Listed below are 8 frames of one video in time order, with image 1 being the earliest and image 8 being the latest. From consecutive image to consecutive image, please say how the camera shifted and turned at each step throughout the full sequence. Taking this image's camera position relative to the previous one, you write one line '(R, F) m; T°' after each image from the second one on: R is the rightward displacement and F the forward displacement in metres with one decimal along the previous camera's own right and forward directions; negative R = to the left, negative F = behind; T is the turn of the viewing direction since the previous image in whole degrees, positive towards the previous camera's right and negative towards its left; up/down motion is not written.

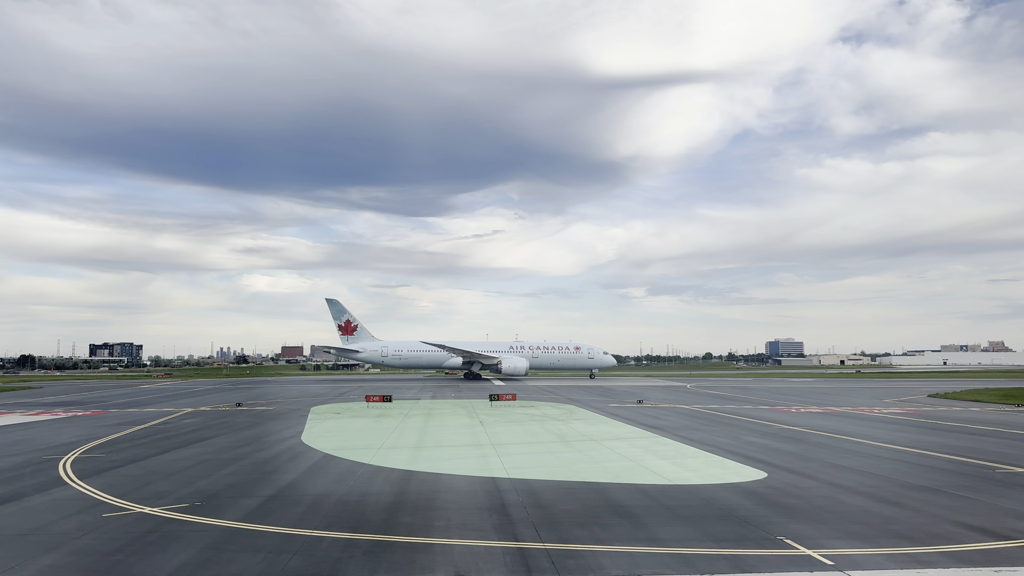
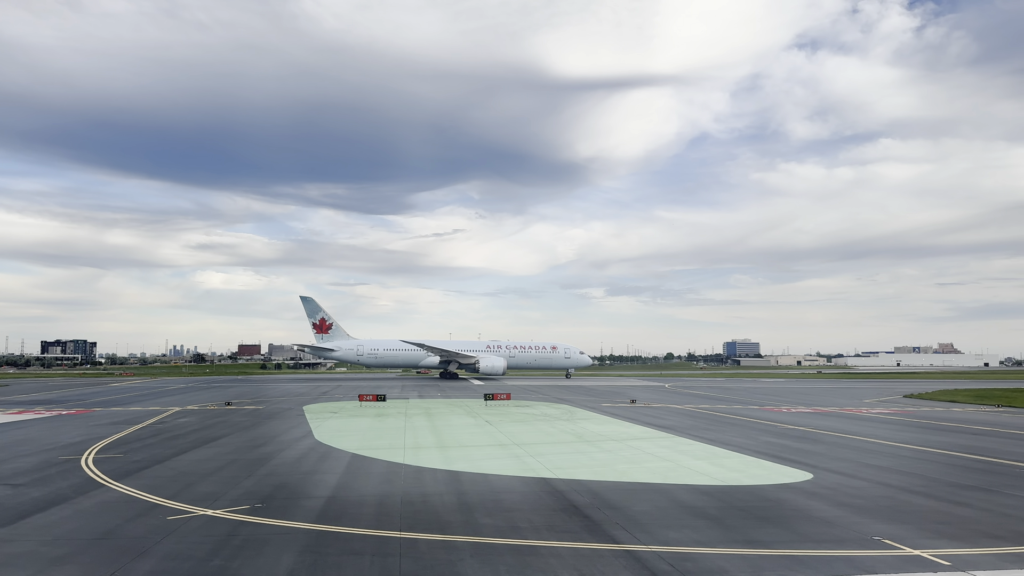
(-1.6, +0.2) m; +1°
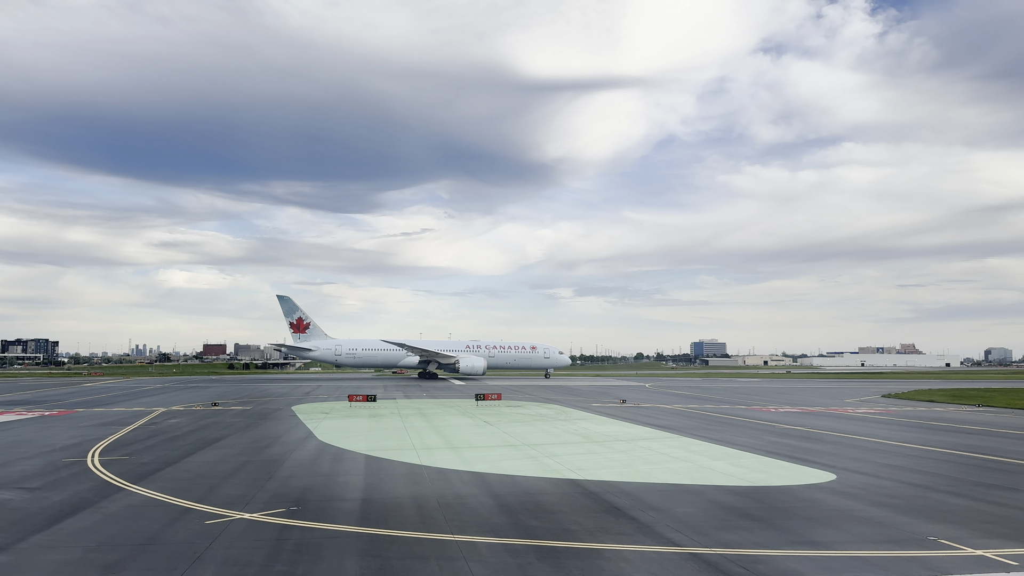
(-1.0, +0.1) m; +1°
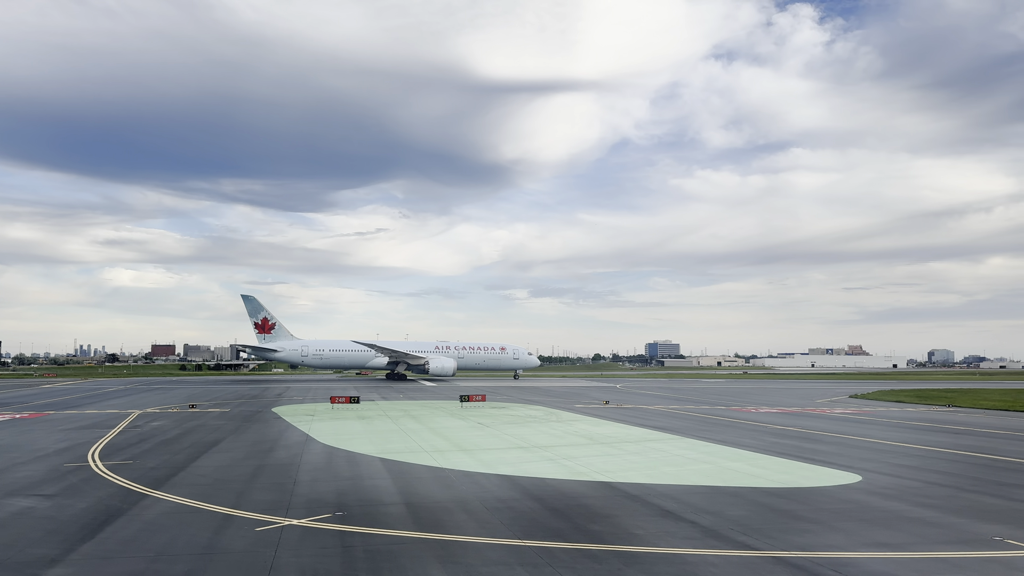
(-1.3, +0.1) m; +2°
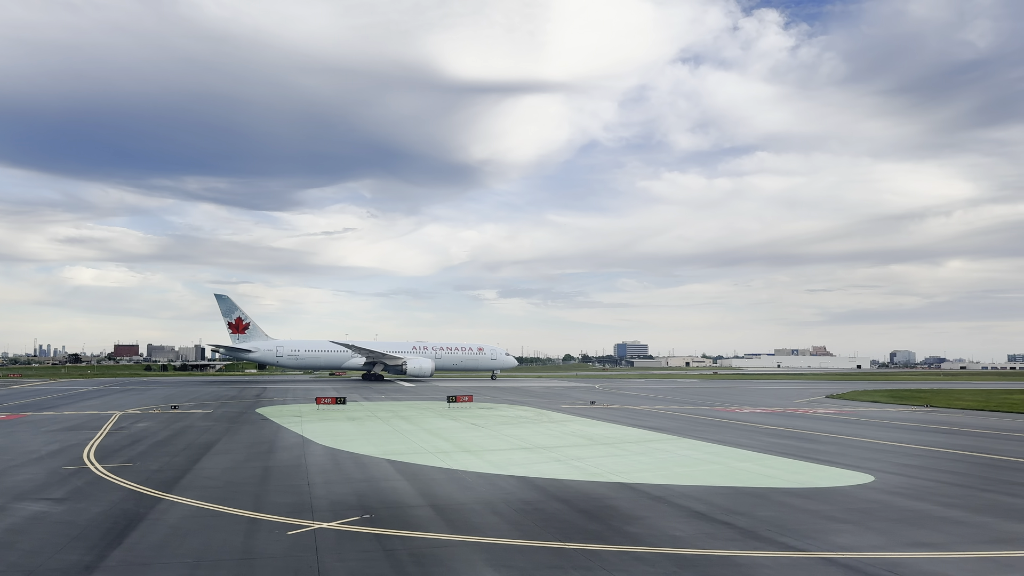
(-0.9, +0.1) m; +1°
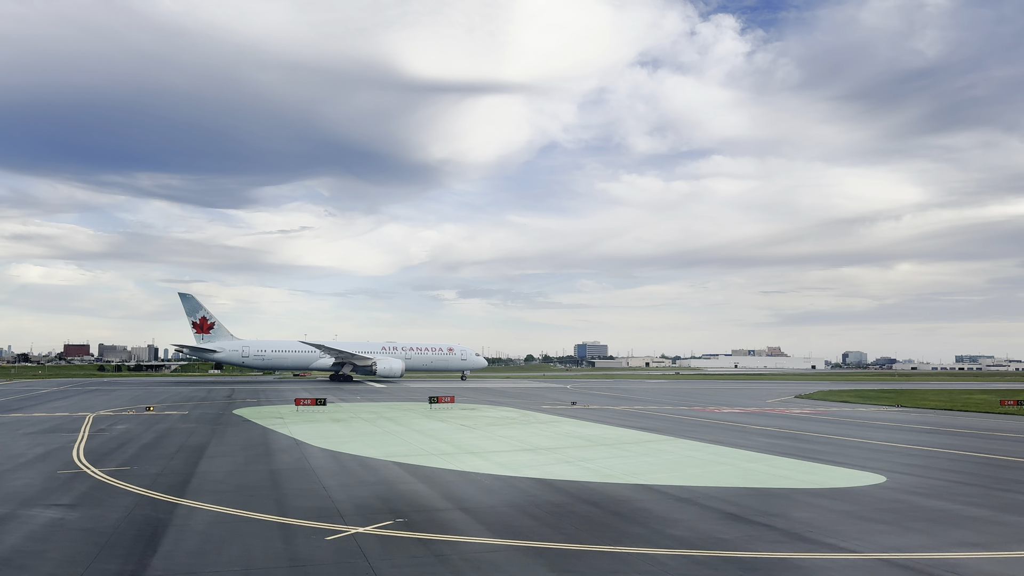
(-1.1, +0.1) m; +2°
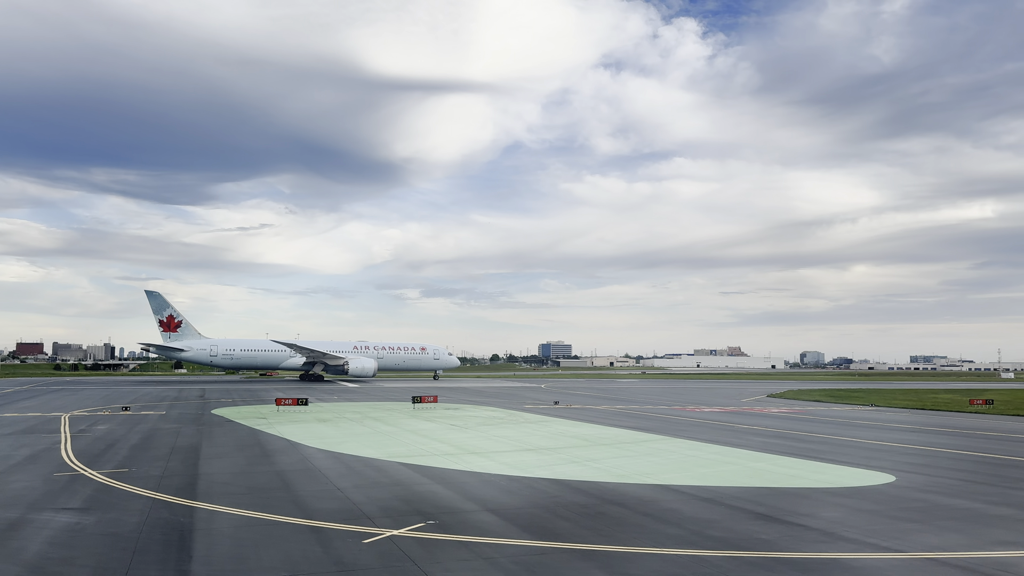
(-1.0, +0.1) m; +2°
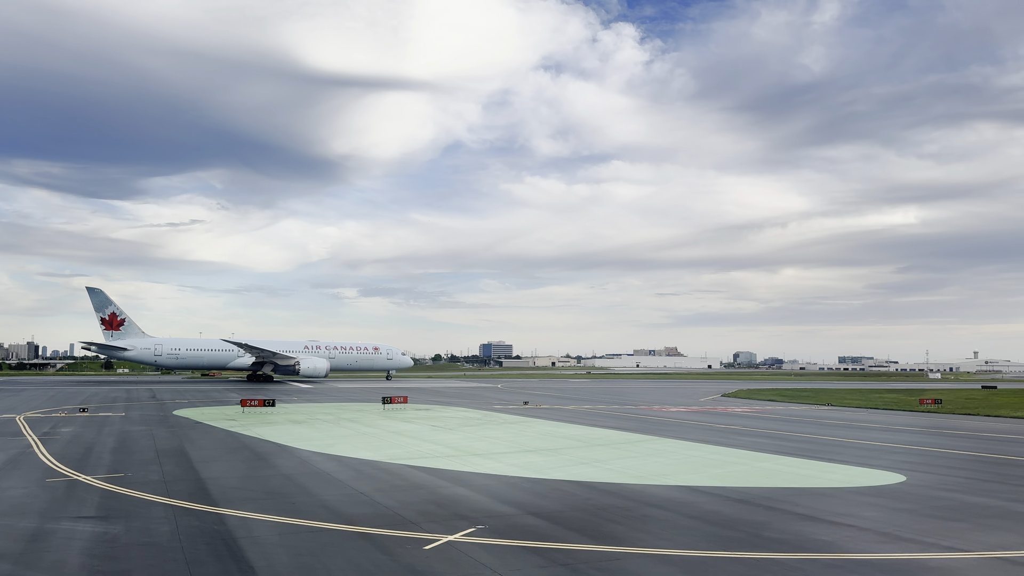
(-1.5, +0.2) m; +3°
